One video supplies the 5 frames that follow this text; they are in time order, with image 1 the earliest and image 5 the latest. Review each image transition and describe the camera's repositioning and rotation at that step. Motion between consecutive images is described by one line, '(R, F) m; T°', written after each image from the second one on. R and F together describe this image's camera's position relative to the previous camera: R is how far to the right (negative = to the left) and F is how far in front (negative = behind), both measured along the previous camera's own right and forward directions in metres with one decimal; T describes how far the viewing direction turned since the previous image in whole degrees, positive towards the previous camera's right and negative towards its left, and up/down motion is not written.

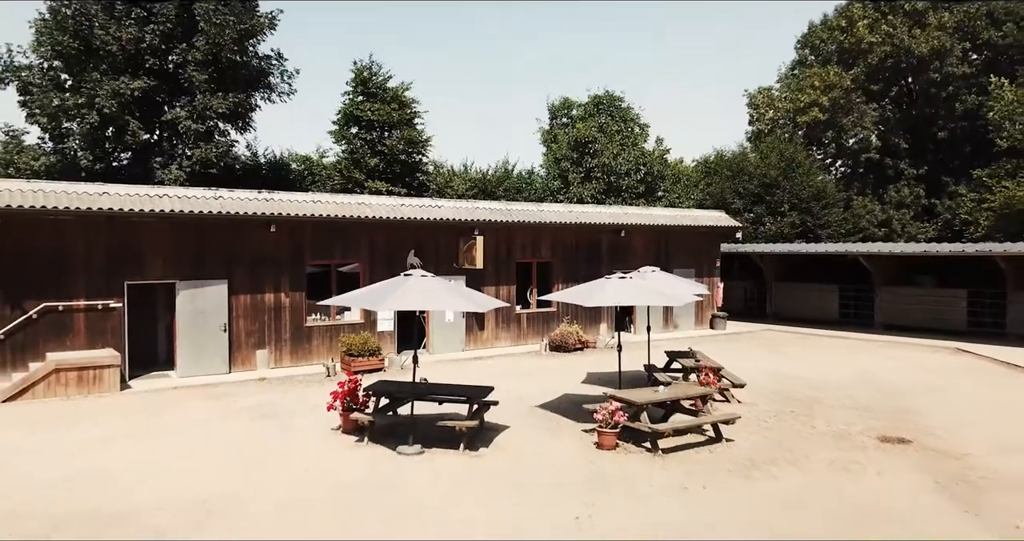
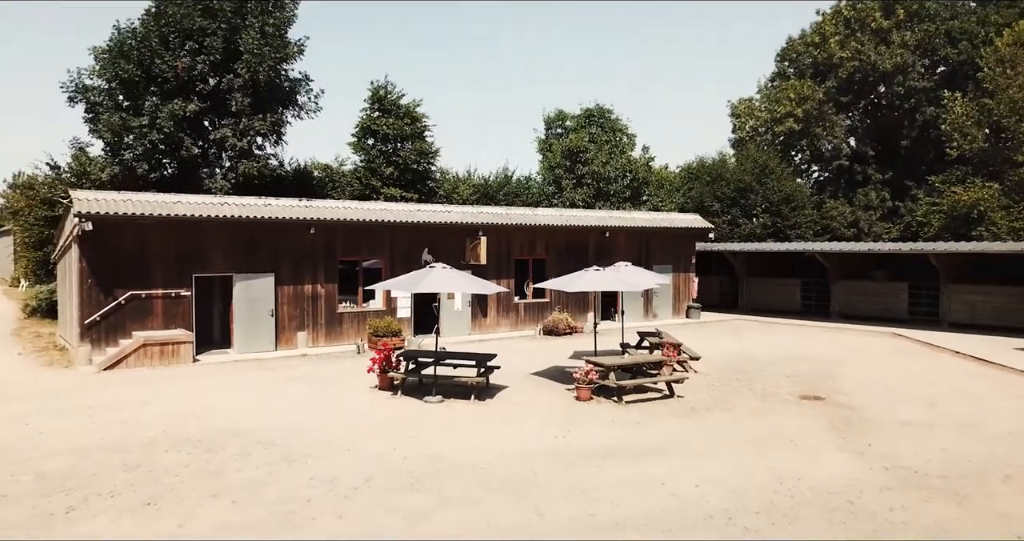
(0.0, -2.4) m; 0°
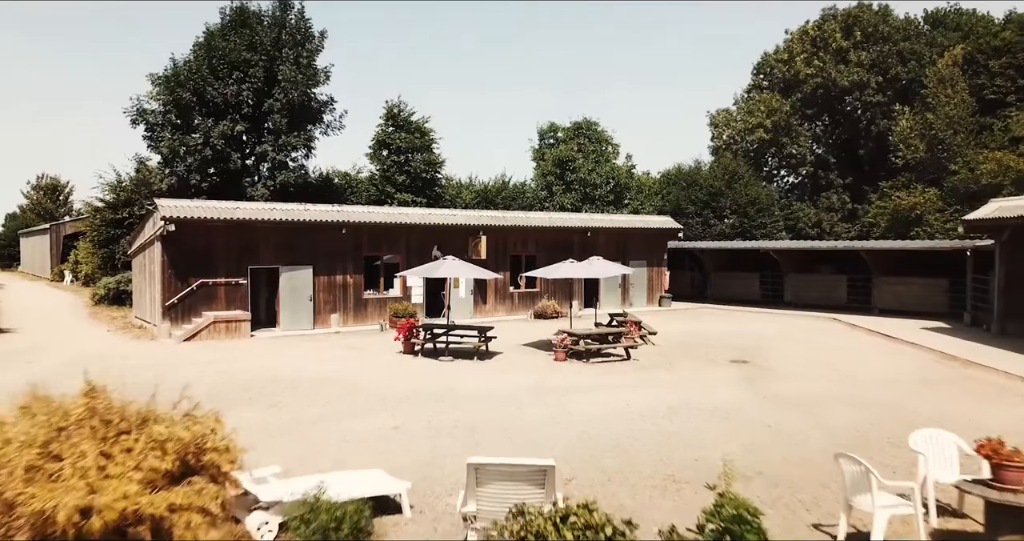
(+0.1, -3.2) m; 0°
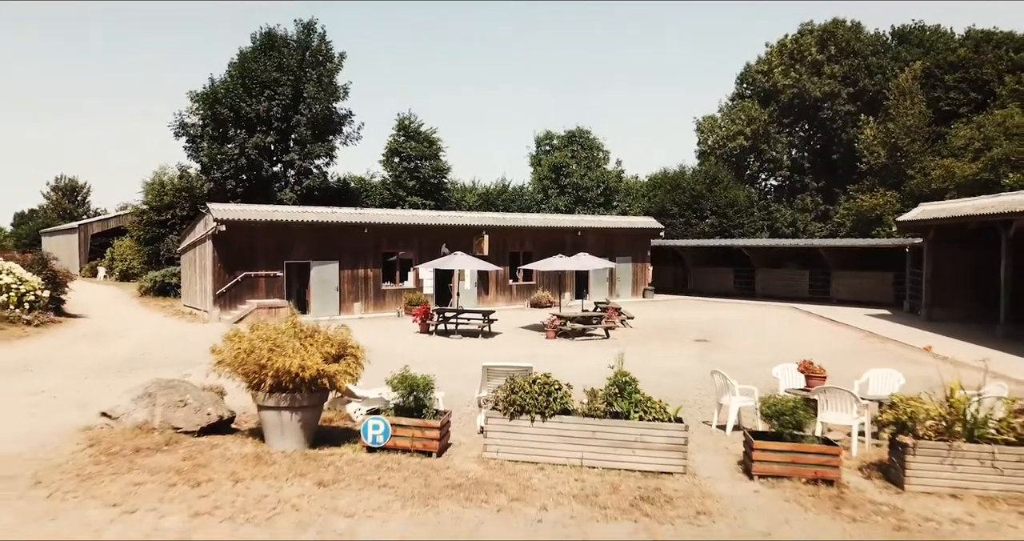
(0.0, -2.7) m; 0°
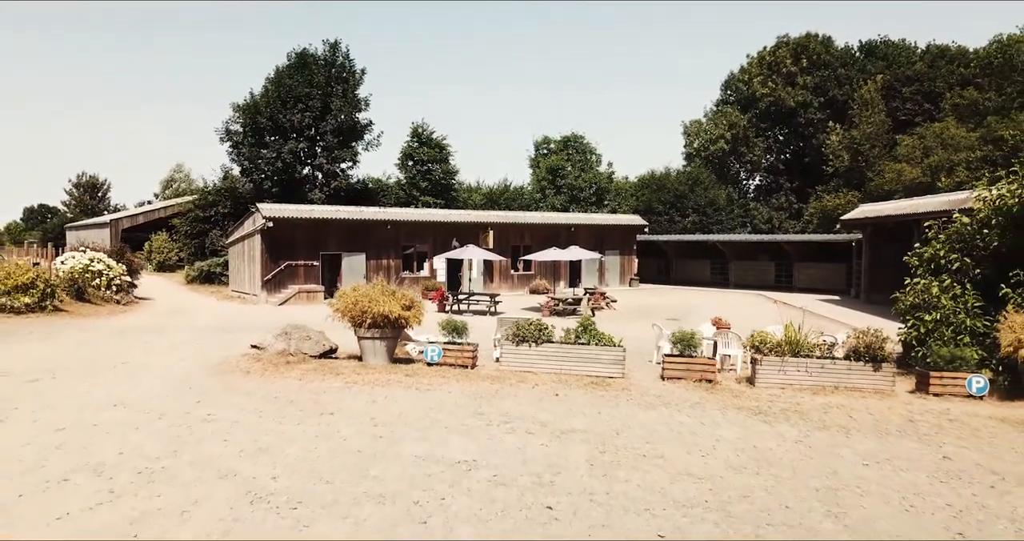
(-0.1, -3.4) m; 0°
